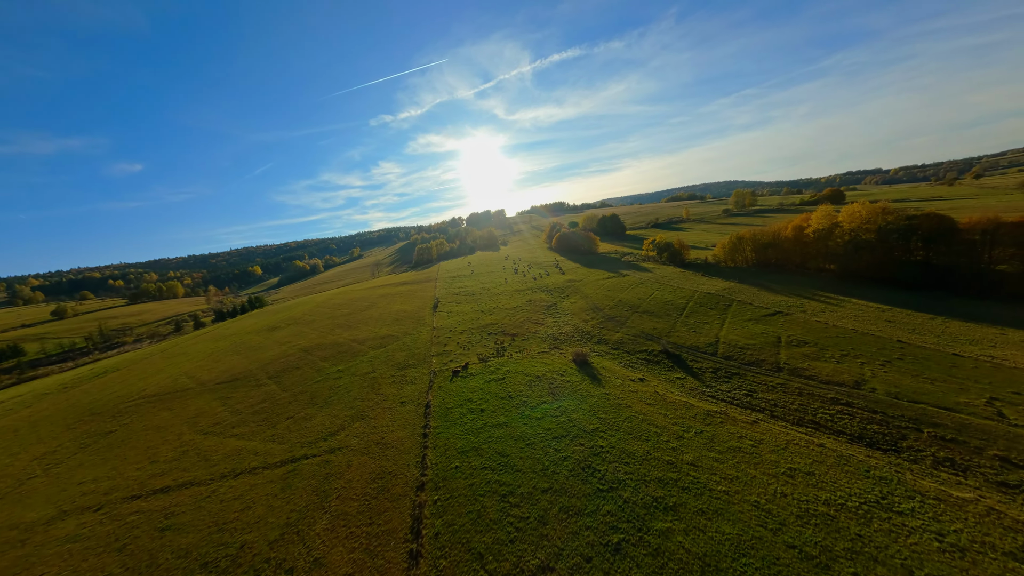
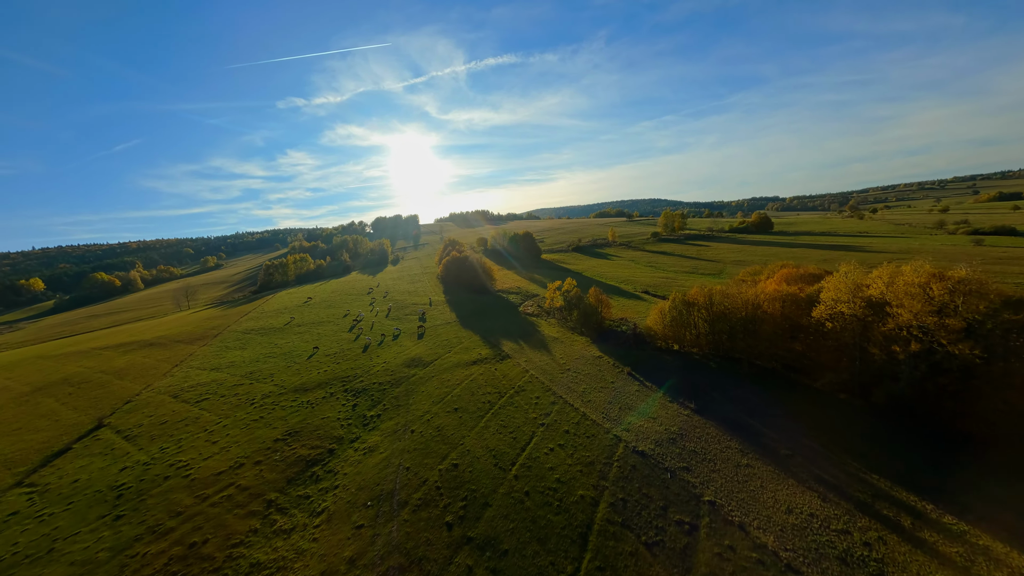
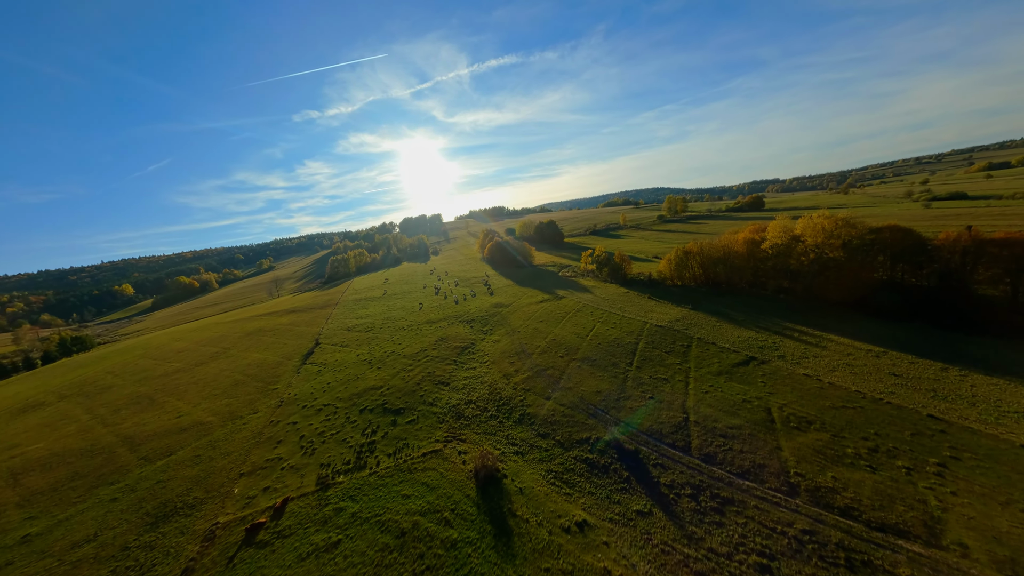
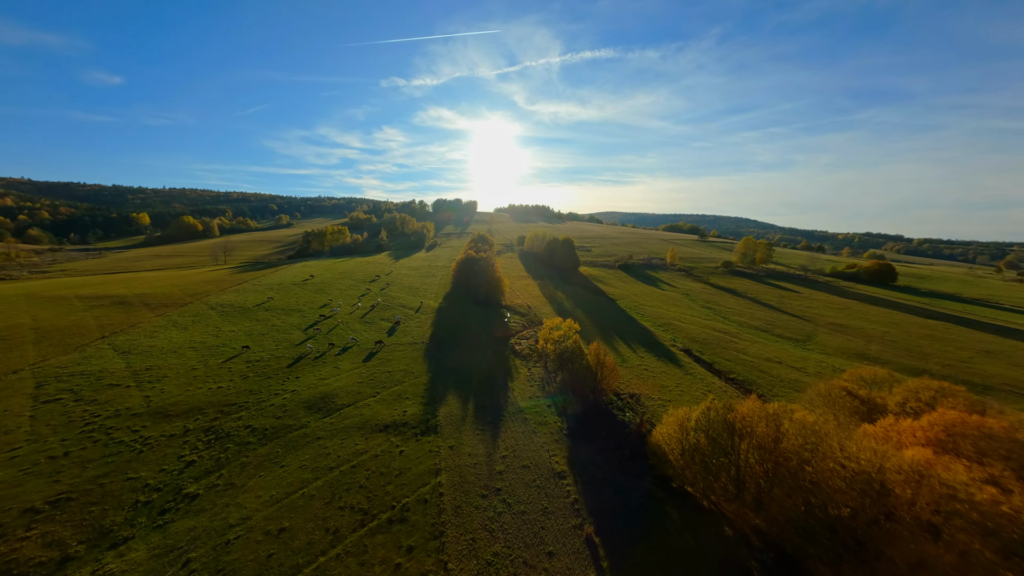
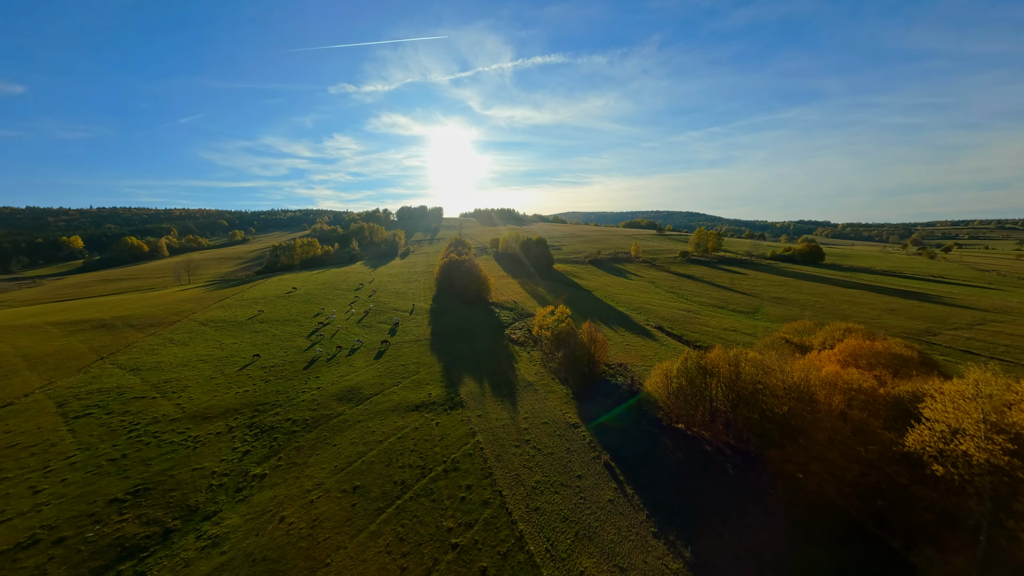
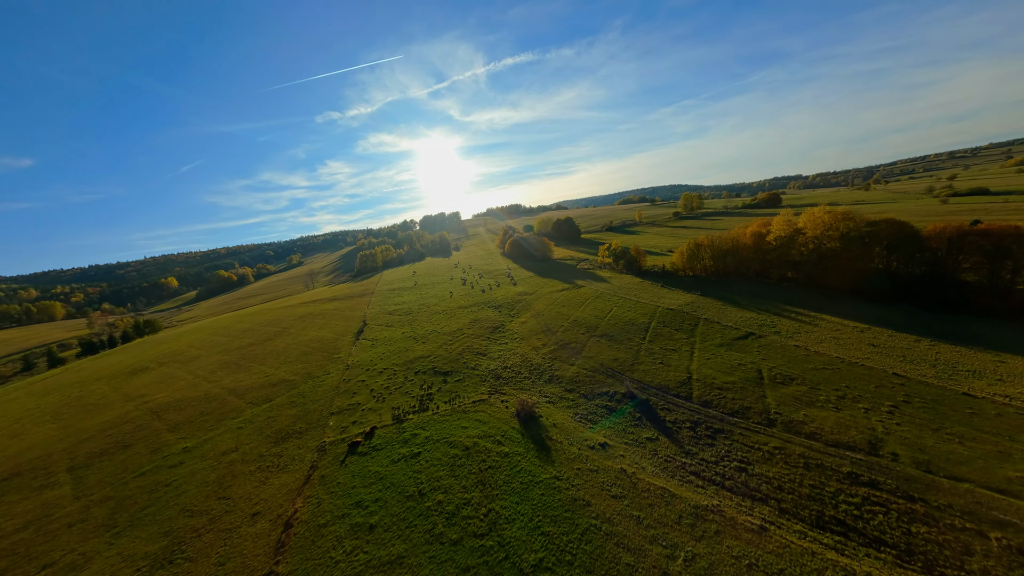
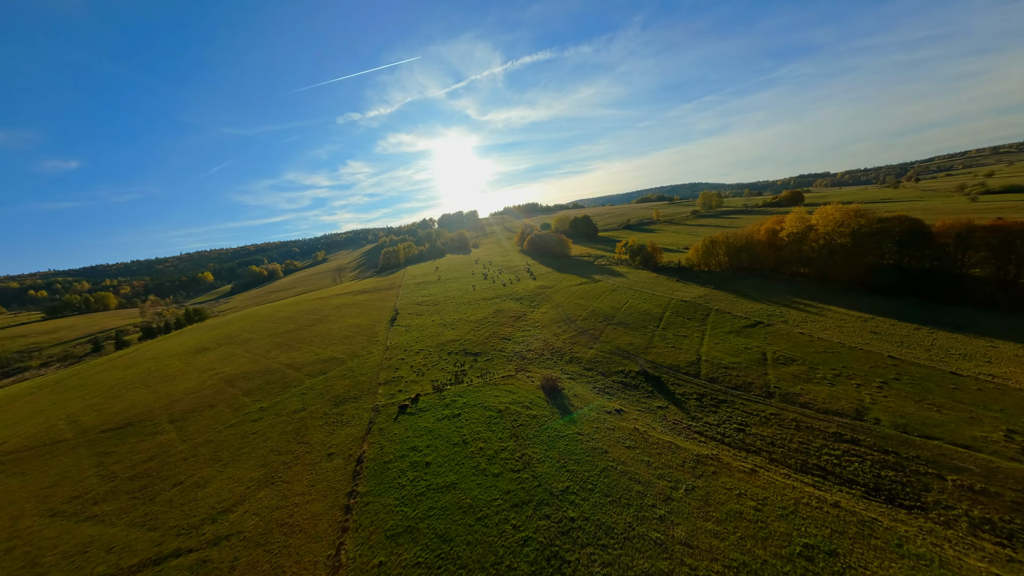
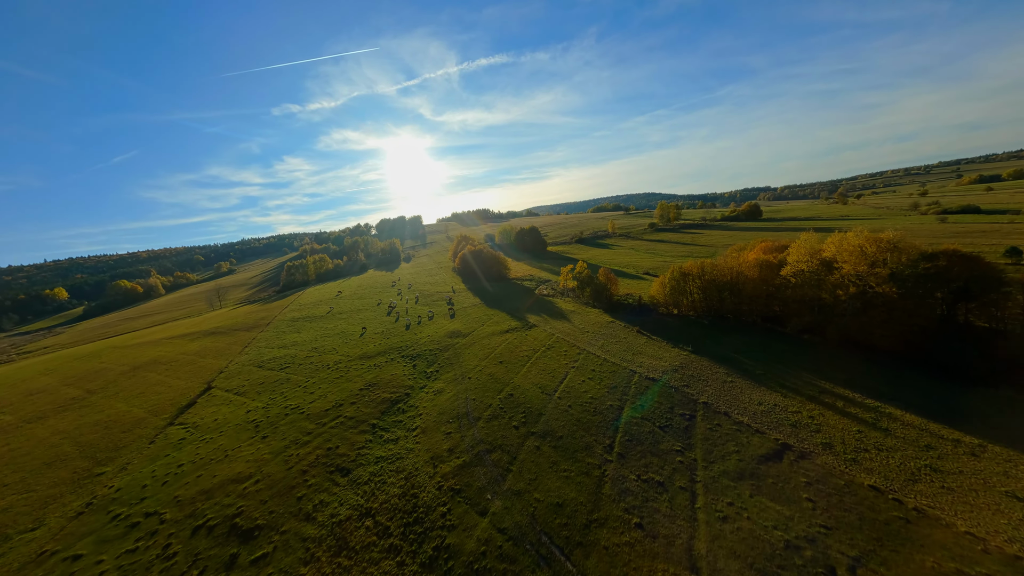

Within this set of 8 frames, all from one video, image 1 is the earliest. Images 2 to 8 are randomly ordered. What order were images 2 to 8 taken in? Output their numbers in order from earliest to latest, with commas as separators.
7, 6, 3, 8, 2, 5, 4
